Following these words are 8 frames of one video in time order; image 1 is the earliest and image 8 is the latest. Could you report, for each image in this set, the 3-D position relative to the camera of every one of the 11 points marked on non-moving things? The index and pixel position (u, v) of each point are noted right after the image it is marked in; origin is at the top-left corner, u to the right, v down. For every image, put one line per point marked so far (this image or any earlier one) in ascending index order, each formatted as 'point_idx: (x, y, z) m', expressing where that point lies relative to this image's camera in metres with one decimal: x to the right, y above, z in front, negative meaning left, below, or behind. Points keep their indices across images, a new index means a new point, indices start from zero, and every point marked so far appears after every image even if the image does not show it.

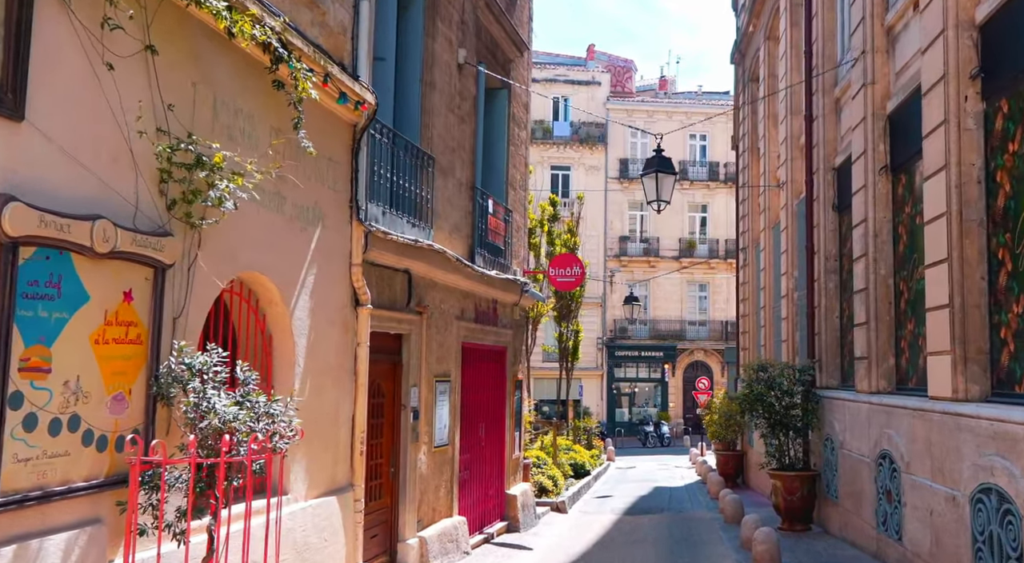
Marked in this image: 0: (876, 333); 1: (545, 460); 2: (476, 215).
0: (+4.0, -0.6, +11.2) m
1: (+0.6, -3.3, +19.1) m
2: (-0.4, +0.8, +12.6) m
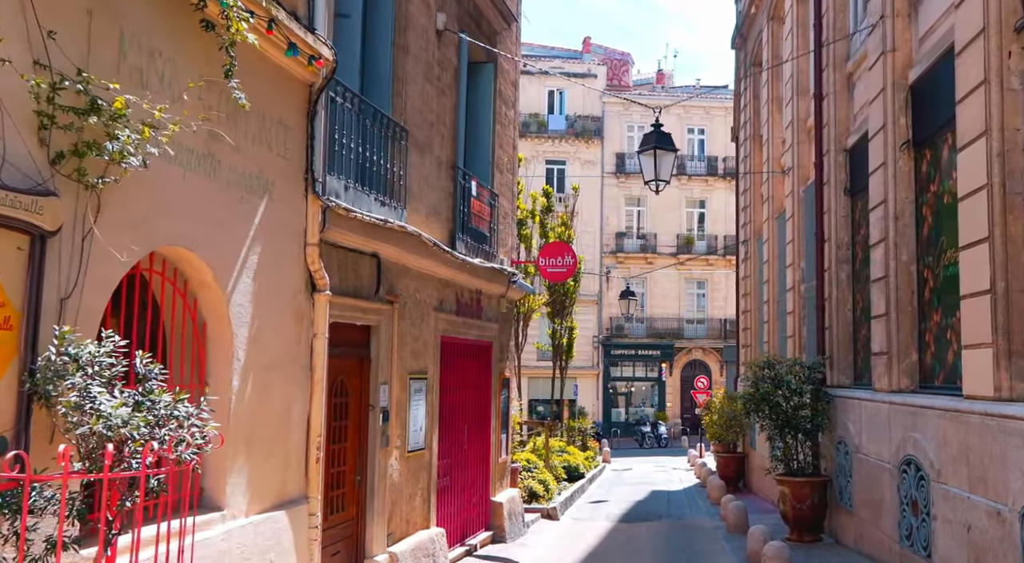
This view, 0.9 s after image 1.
0: (+3.8, -0.4, +10.2) m
1: (+0.4, -3.2, +18.0) m
2: (-0.6, +1.0, +11.5) m
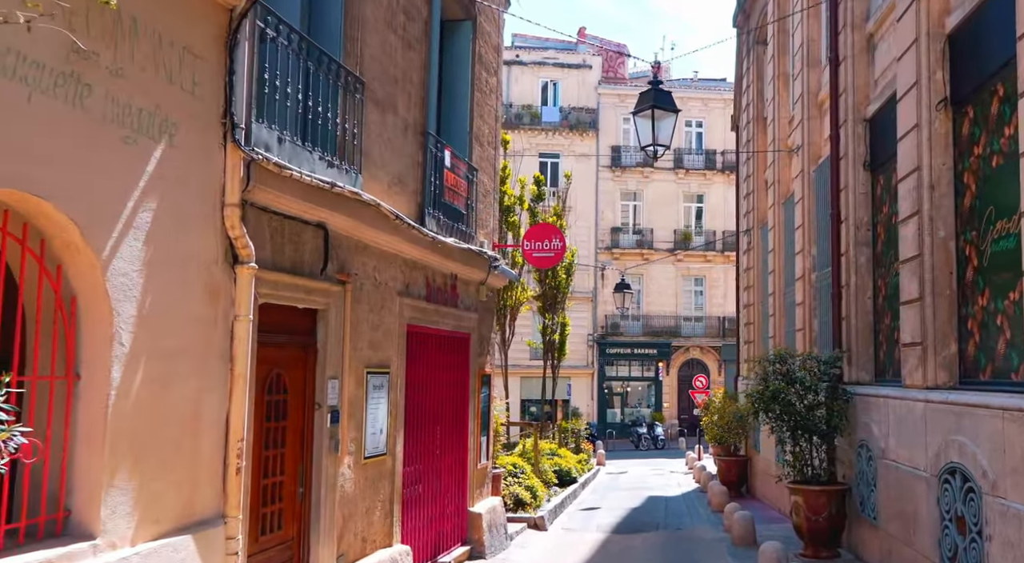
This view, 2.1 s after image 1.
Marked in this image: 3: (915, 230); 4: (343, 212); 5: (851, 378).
0: (+3.6, -0.3, +8.8) m
1: (+0.2, -3.0, +16.6) m
2: (-0.8, +1.1, +10.1) m
3: (+3.6, +0.5, +9.2) m
4: (-1.3, +0.5, +7.8) m
5: (+3.9, -1.1, +11.9) m
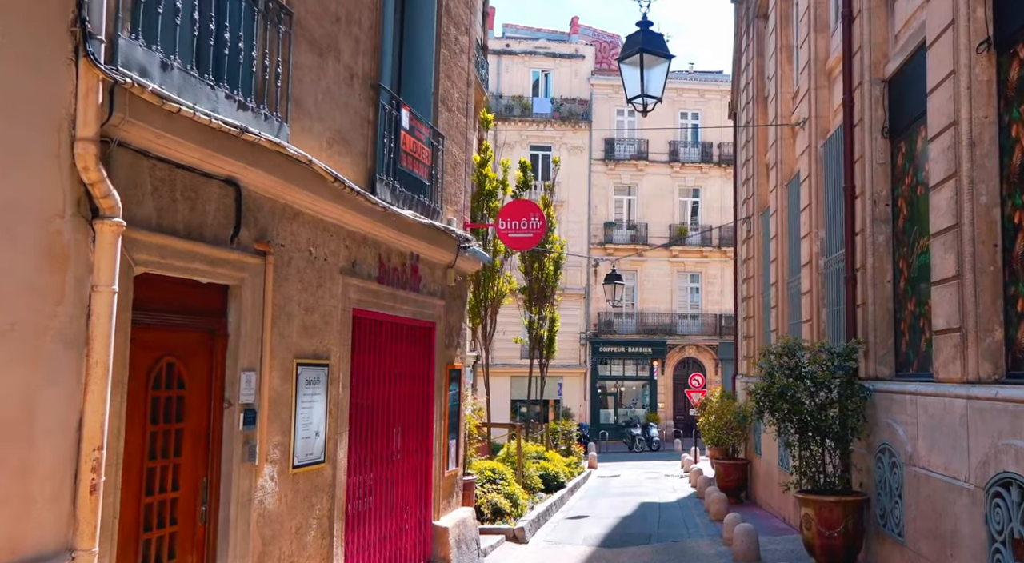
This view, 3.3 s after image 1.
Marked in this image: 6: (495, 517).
0: (+3.3, -0.1, +7.4) m
1: (-0.1, -2.8, +15.2) m
2: (-1.1, +1.3, +8.7) m
3: (+3.3, +0.6, +7.8) m
4: (-1.5, +0.7, +6.3) m
5: (+3.6, -0.9, +10.5) m
6: (-0.2, -3.2, +13.9) m
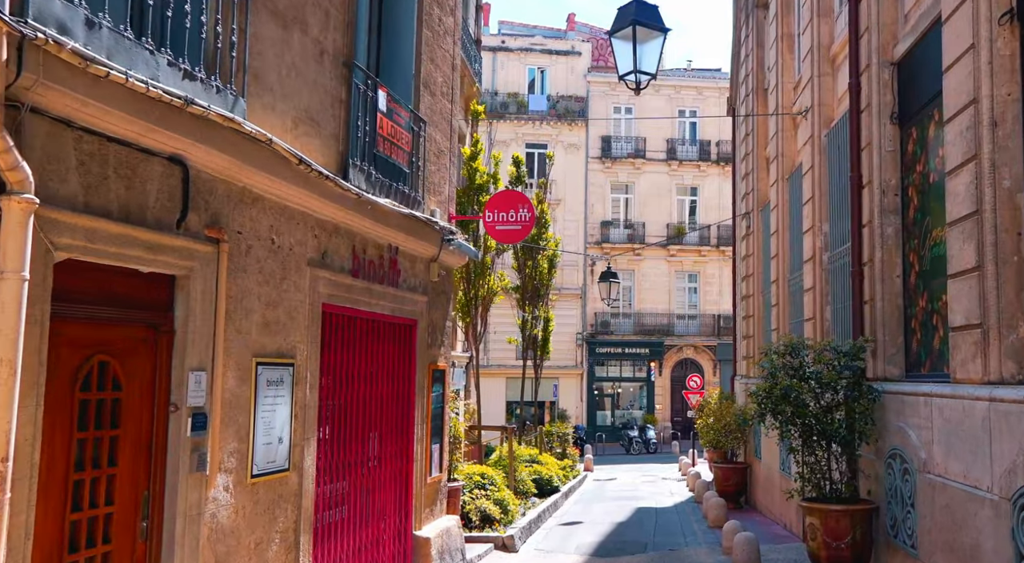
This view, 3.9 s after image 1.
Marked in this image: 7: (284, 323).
0: (+3.2, 0.0, +6.8) m
1: (-0.3, -2.8, +14.6) m
2: (-1.2, +1.4, +8.1) m
3: (+3.2, +0.7, +7.2) m
4: (-1.7, +0.8, +5.7) m
5: (+3.5, -0.9, +9.9) m
6: (-0.4, -3.1, +13.2) m
7: (-1.5, -0.3, +6.9) m
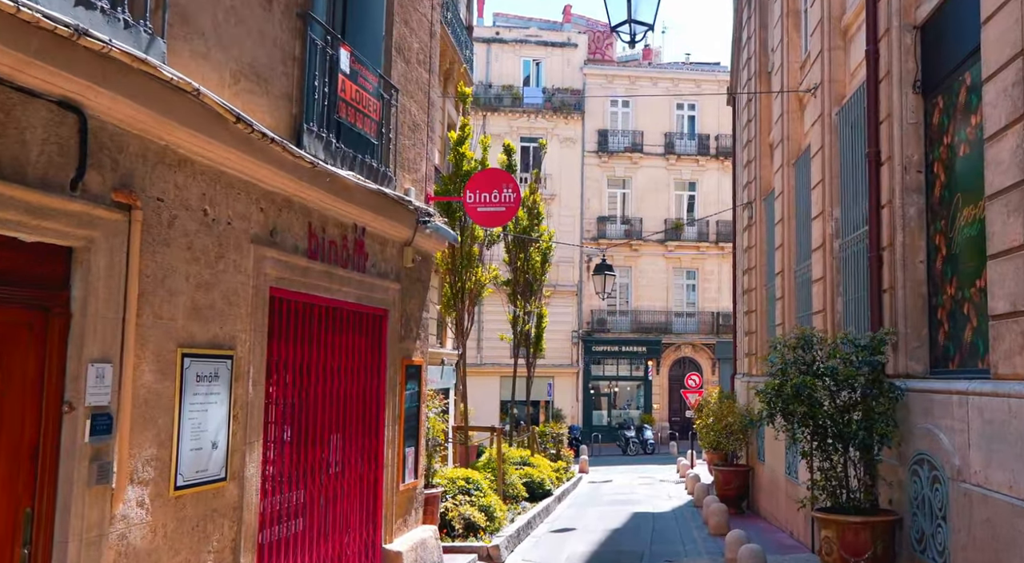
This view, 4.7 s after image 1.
0: (+3.0, +0.1, +5.8) m
1: (-0.5, -2.6, +13.6) m
2: (-1.4, +1.5, +7.1) m
3: (+3.0, +0.8, +6.2) m
4: (-1.8, +0.9, +4.7) m
5: (+3.3, -0.8, +8.9) m
6: (-0.5, -3.0, +12.3) m
7: (-1.7, -0.2, +5.9) m
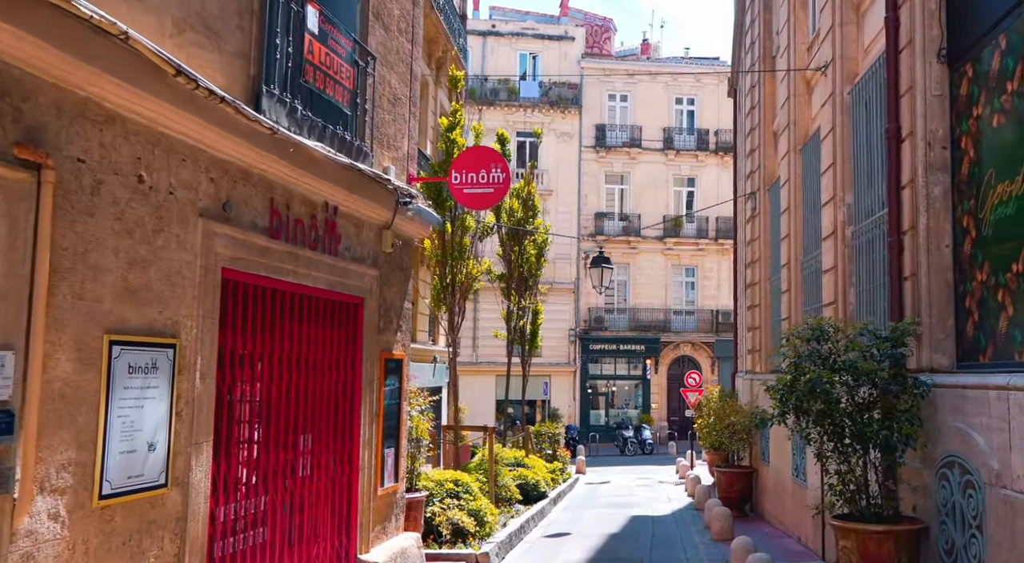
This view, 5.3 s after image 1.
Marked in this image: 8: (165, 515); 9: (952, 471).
0: (+2.9, +0.2, +5.1) m
1: (-0.6, -2.5, +12.9) m
2: (-1.5, +1.6, +6.3) m
3: (+2.9, +0.9, +5.5) m
4: (-1.9, +1.0, +4.0) m
5: (+3.2, -0.6, +8.1) m
6: (-0.6, -2.9, +11.5) m
7: (-1.8, 0.0, +5.2) m
8: (-1.7, -1.2, +5.2) m
9: (+3.0, -1.3, +7.1) m
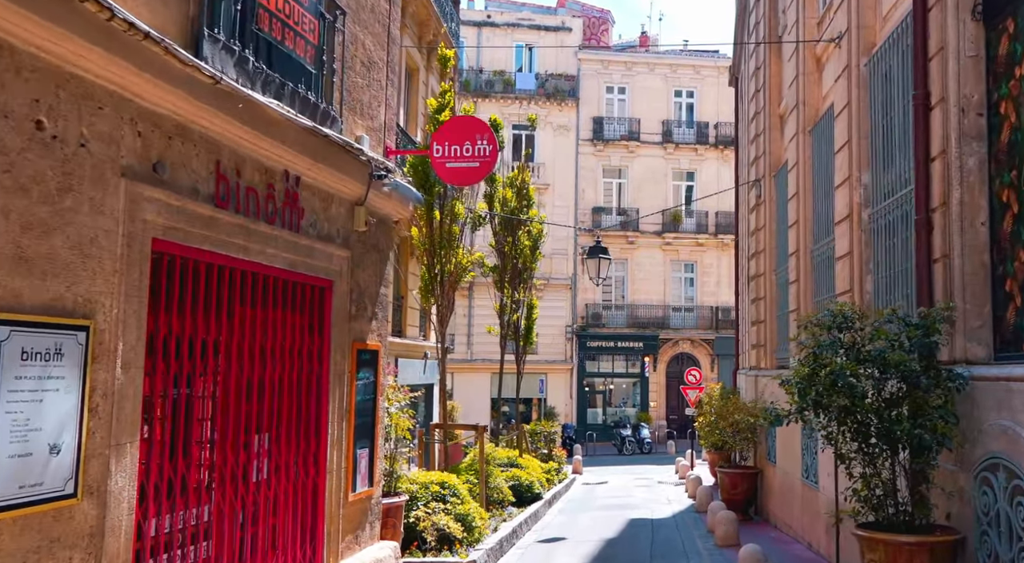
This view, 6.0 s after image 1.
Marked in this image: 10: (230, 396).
0: (+2.8, +0.3, +4.2) m
1: (-0.7, -2.4, +12.0) m
2: (-1.6, +1.7, +5.5) m
3: (+2.9, +1.1, +4.6) m
4: (-2.0, +1.1, +3.1) m
5: (+3.1, -0.5, +7.3) m
6: (-0.7, -2.7, +10.7) m
7: (-1.9, +0.1, +4.3) m
8: (-1.8, -1.0, +4.3) m
9: (+2.9, -1.2, +6.2) m
10: (-1.6, -0.7, +5.9) m
